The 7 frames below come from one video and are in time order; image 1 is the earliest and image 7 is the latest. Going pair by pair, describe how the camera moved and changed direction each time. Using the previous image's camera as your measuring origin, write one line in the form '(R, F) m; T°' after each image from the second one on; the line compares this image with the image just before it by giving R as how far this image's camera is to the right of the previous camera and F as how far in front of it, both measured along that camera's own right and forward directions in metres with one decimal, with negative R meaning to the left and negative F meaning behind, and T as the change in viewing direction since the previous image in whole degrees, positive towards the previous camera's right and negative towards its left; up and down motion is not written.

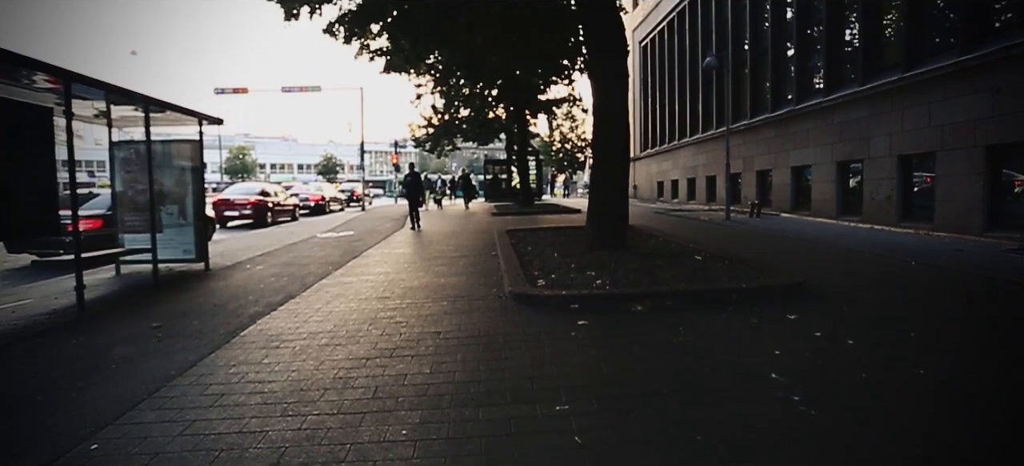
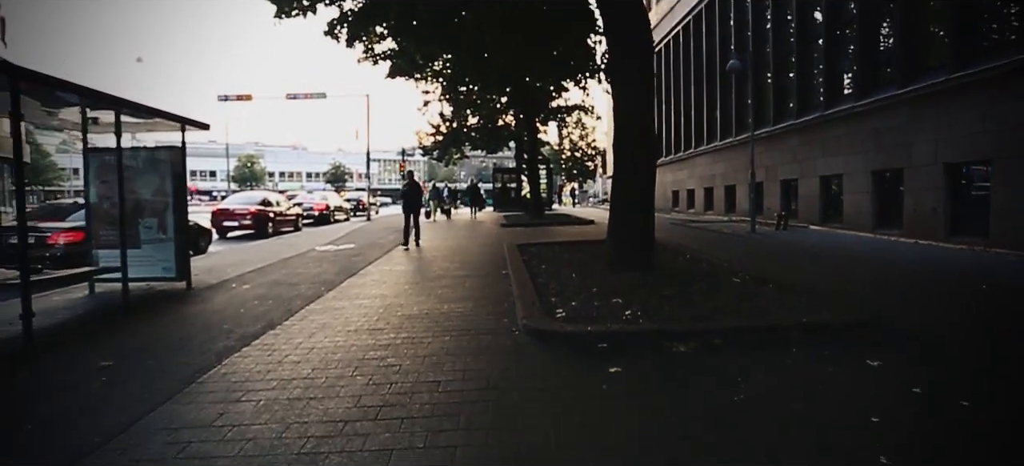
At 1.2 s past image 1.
(0.0, +1.1) m; -1°
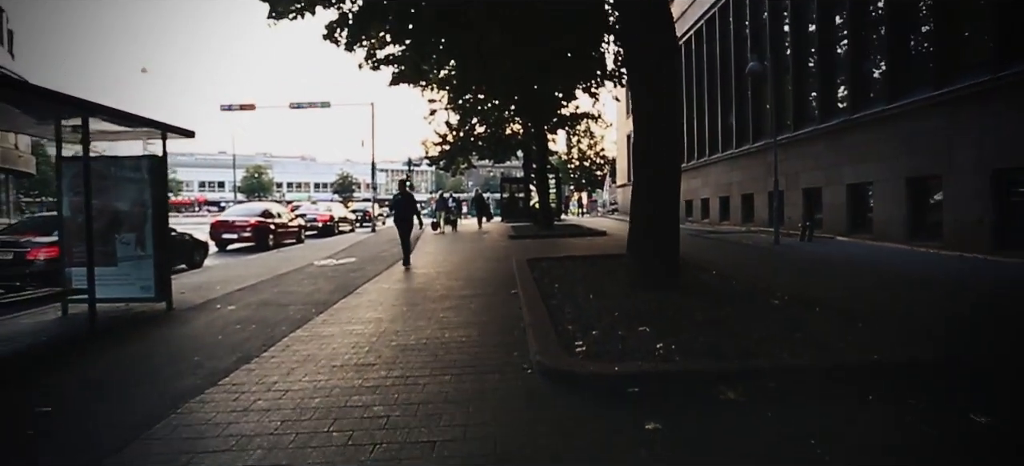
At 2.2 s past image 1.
(0.0, +0.9) m; -1°
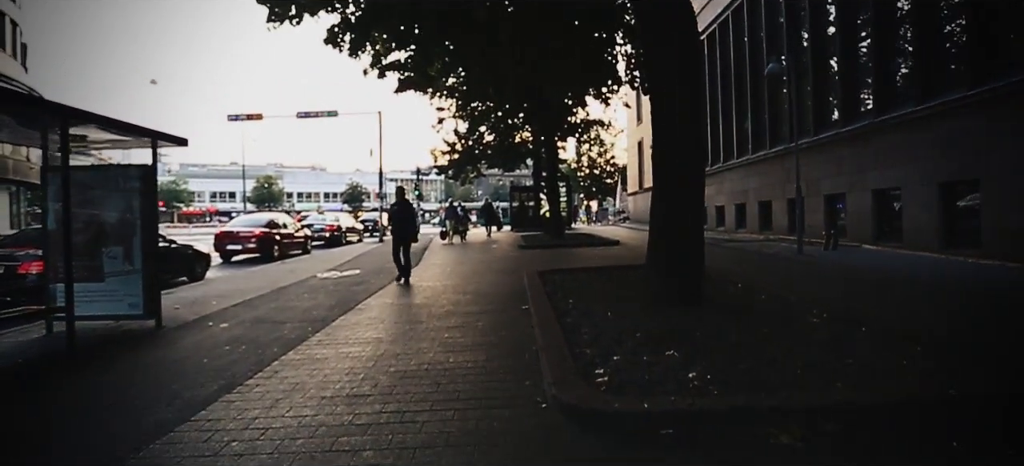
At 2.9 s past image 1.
(0.0, +0.6) m; -1°
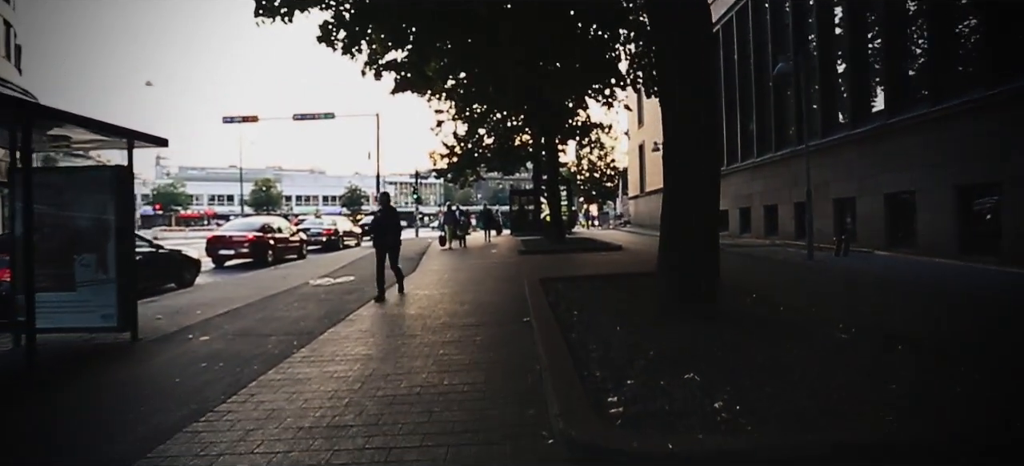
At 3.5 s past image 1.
(0.0, +0.6) m; 0°
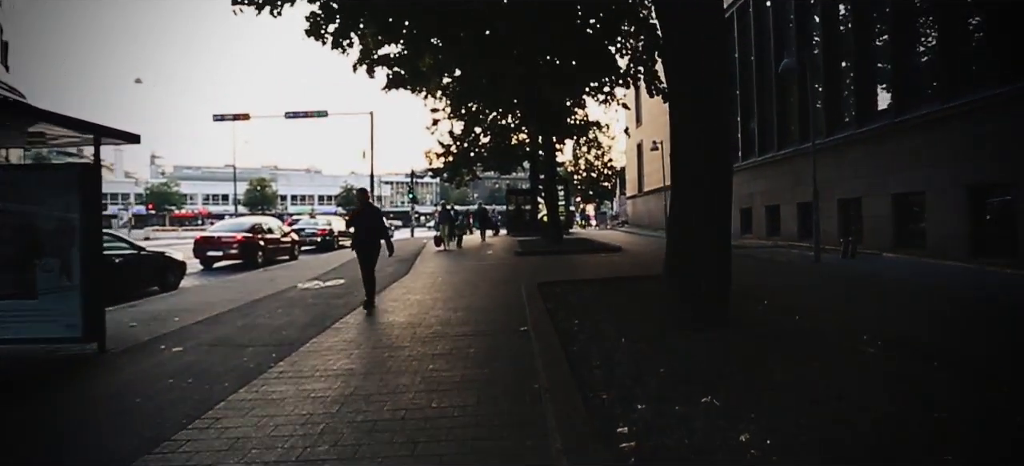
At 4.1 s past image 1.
(0.0, +0.6) m; 0°
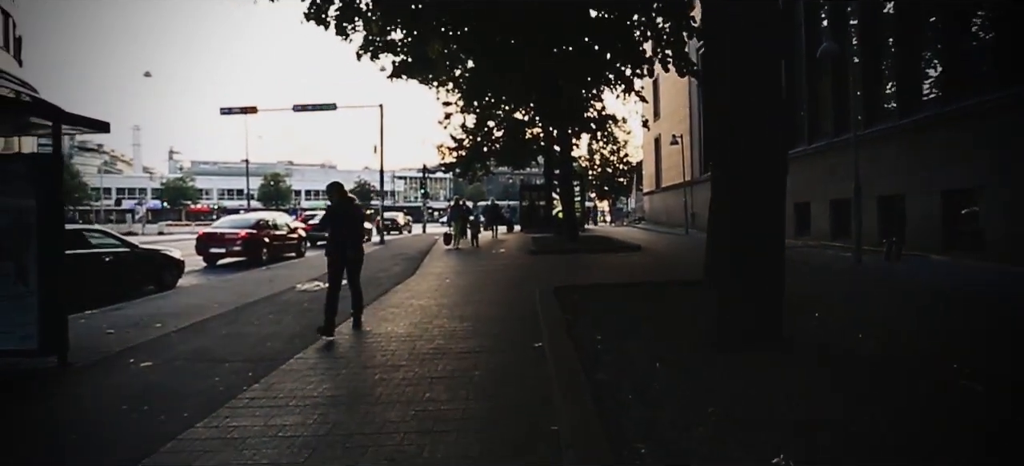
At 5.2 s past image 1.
(0.0, +1.0) m; -1°
